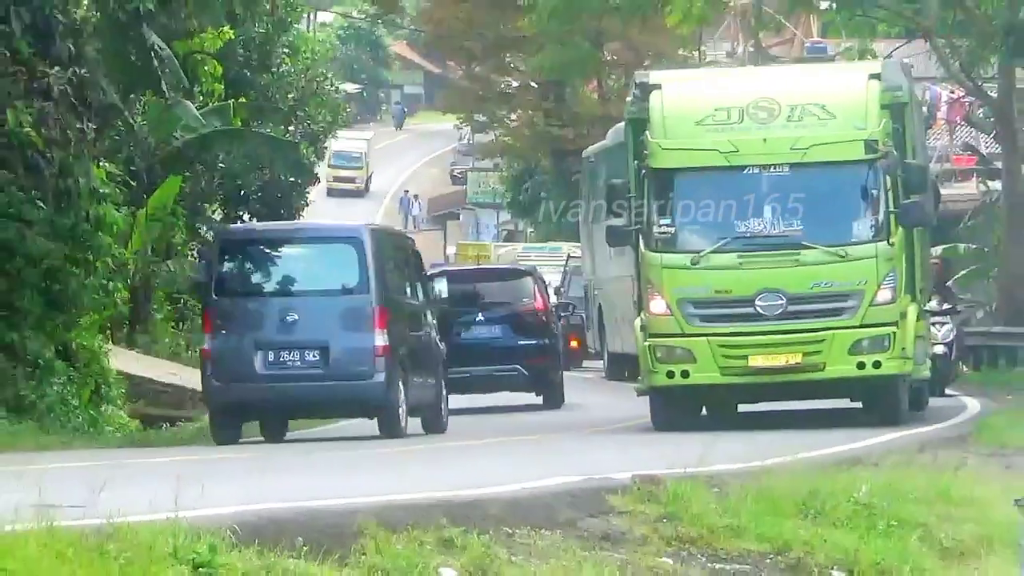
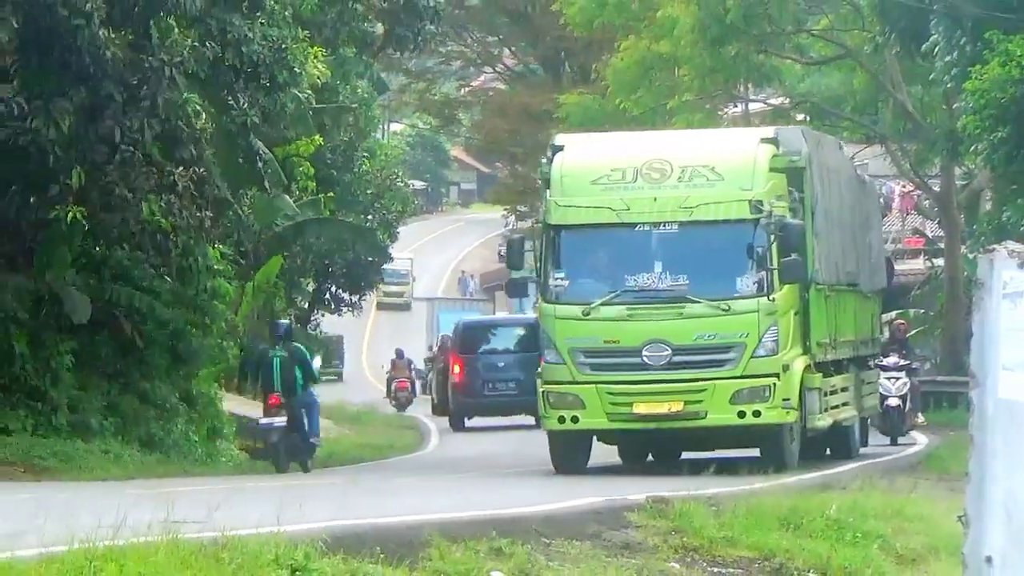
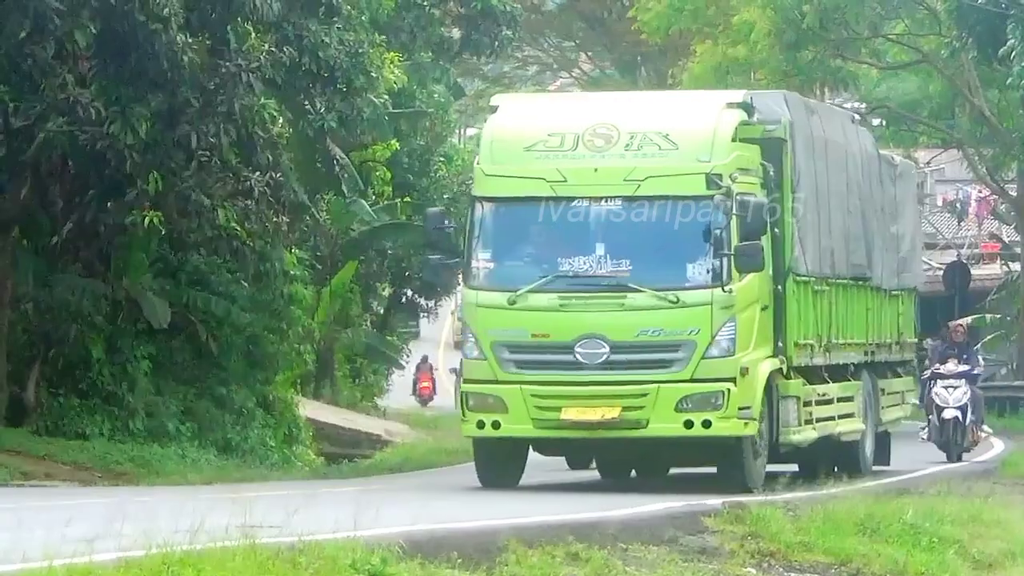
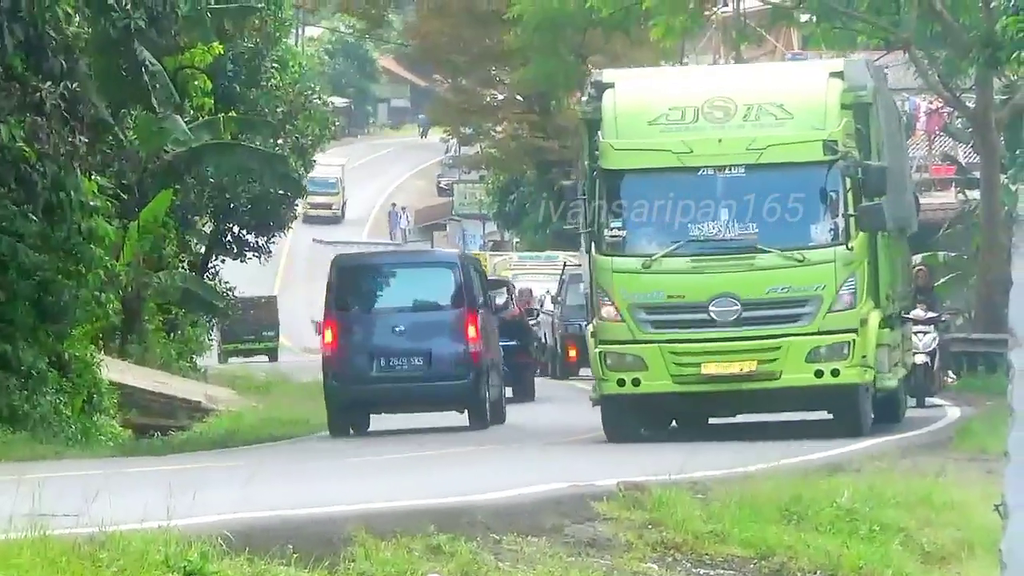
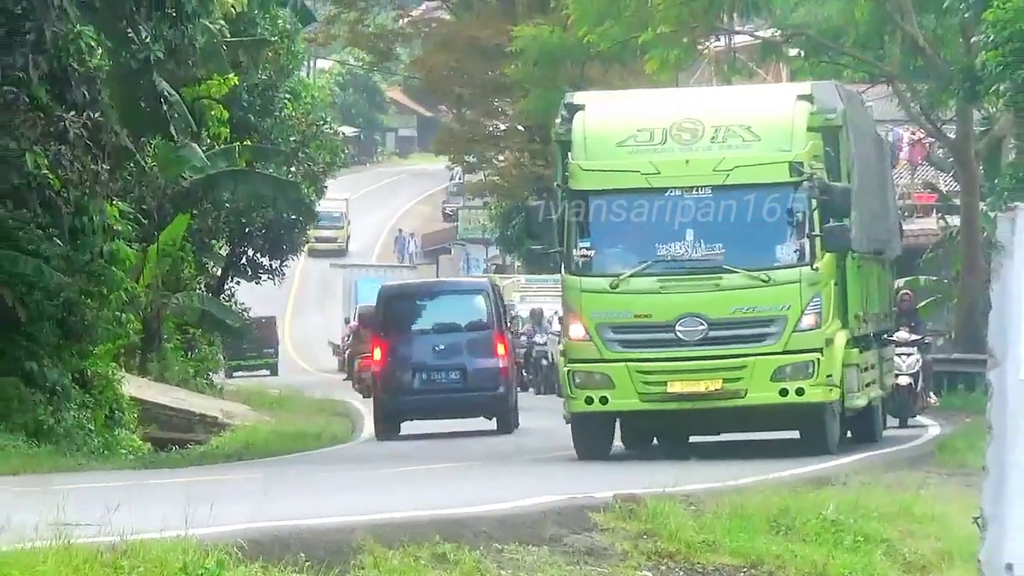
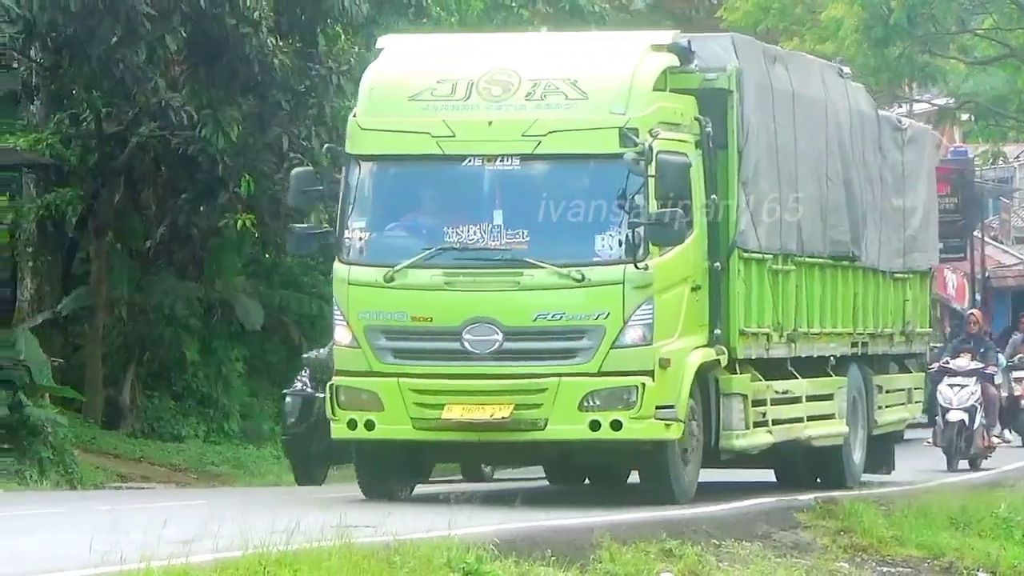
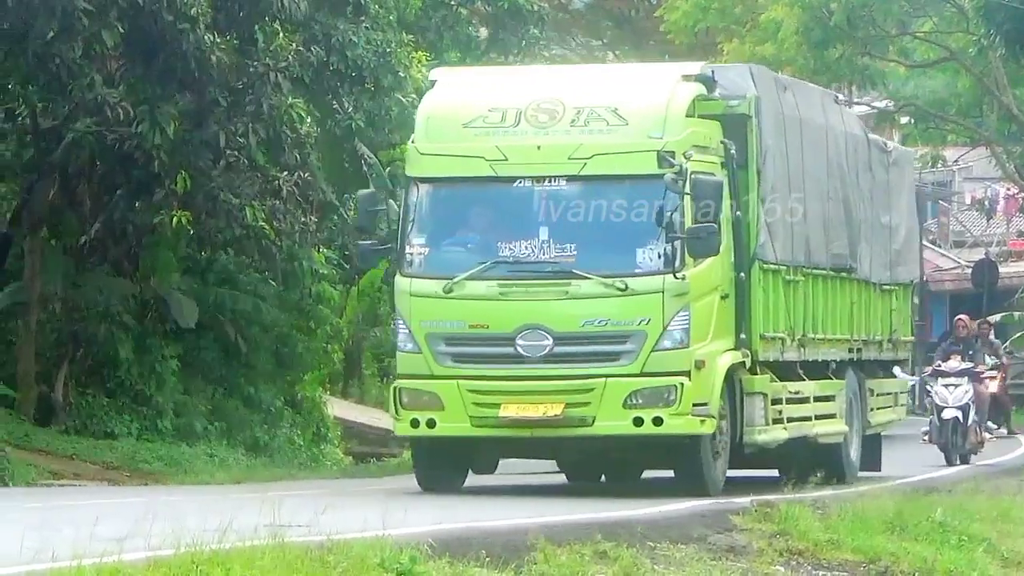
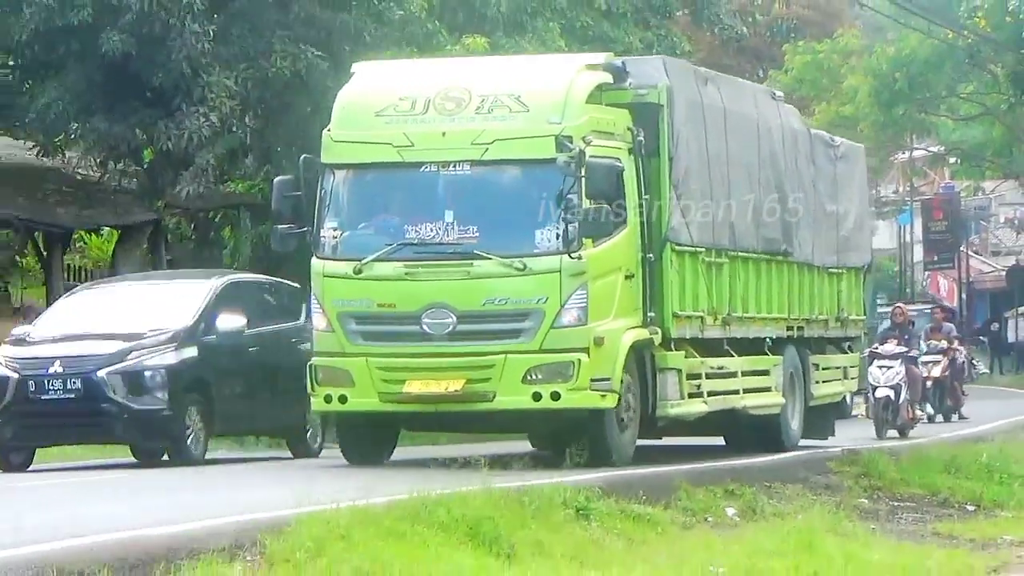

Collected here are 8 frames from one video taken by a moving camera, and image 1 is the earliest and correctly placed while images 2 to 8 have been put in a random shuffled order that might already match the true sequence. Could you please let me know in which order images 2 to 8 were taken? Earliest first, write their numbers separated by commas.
4, 5, 2, 3, 7, 6, 8
